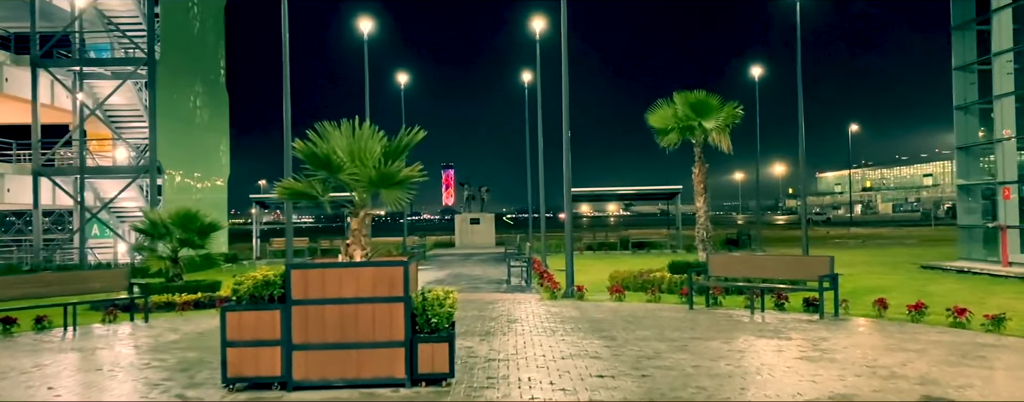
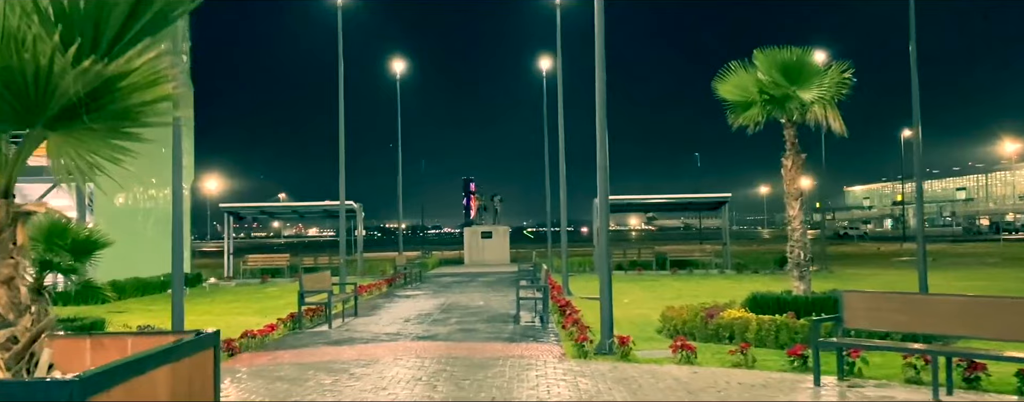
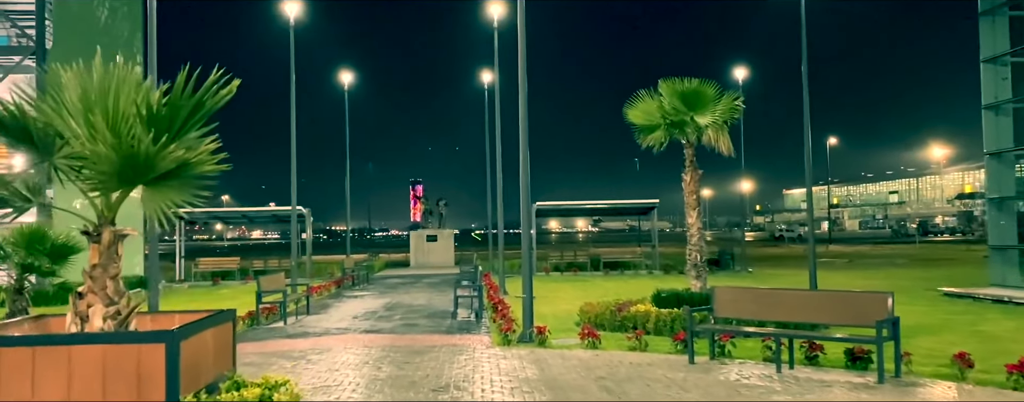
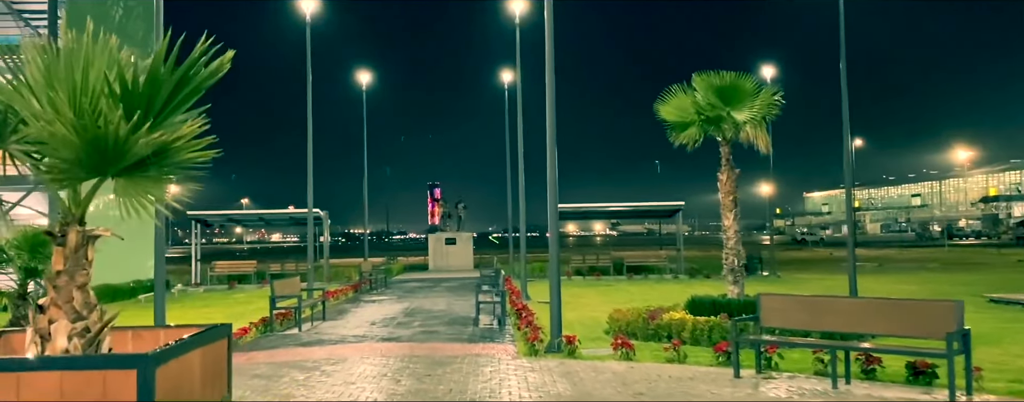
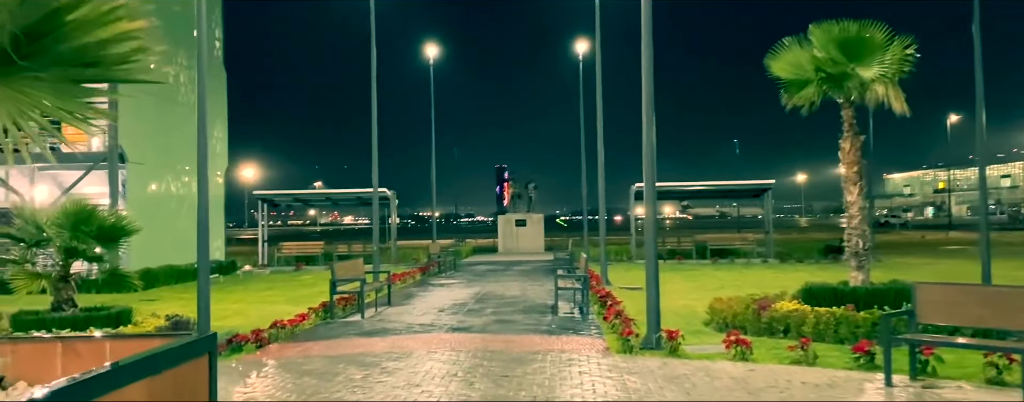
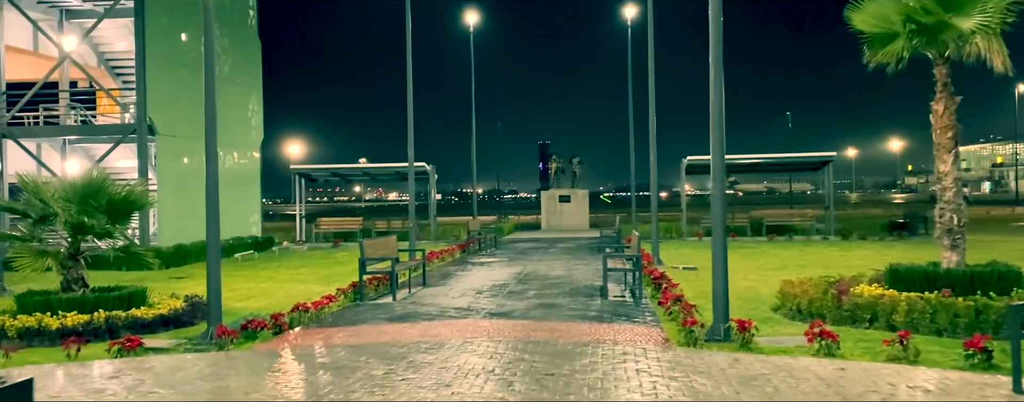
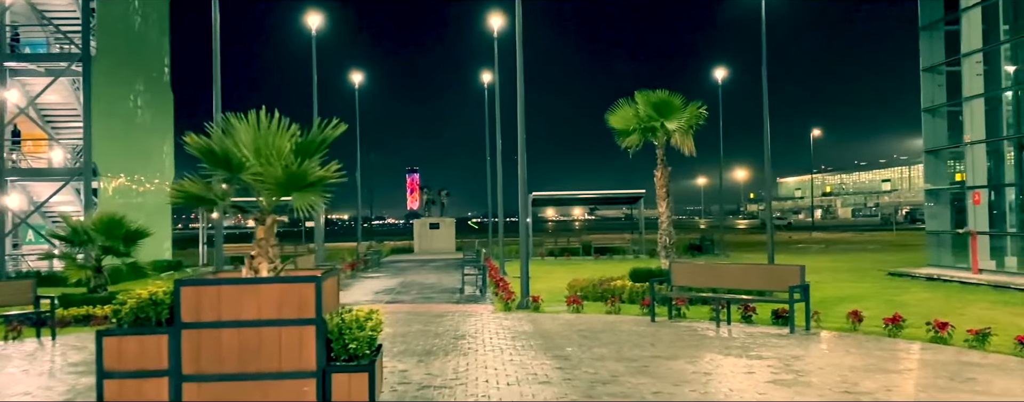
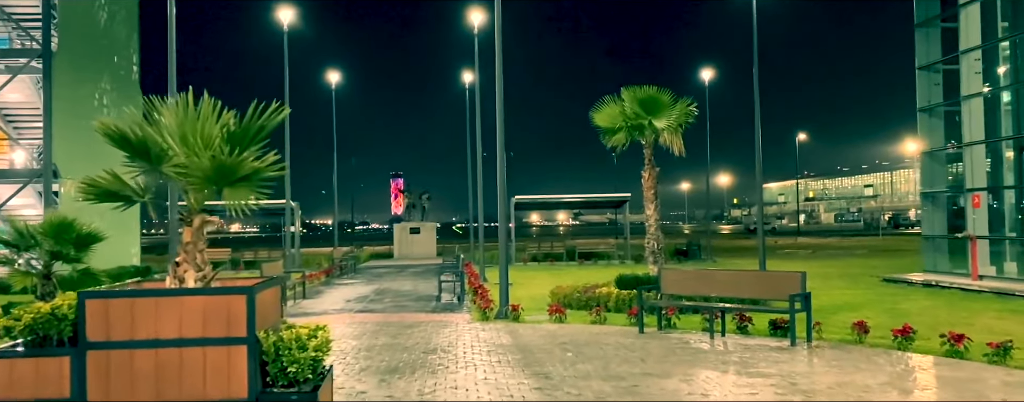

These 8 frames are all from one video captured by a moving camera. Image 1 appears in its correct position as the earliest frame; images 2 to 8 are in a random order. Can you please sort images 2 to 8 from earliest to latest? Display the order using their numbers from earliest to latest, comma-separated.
7, 8, 3, 4, 2, 5, 6
